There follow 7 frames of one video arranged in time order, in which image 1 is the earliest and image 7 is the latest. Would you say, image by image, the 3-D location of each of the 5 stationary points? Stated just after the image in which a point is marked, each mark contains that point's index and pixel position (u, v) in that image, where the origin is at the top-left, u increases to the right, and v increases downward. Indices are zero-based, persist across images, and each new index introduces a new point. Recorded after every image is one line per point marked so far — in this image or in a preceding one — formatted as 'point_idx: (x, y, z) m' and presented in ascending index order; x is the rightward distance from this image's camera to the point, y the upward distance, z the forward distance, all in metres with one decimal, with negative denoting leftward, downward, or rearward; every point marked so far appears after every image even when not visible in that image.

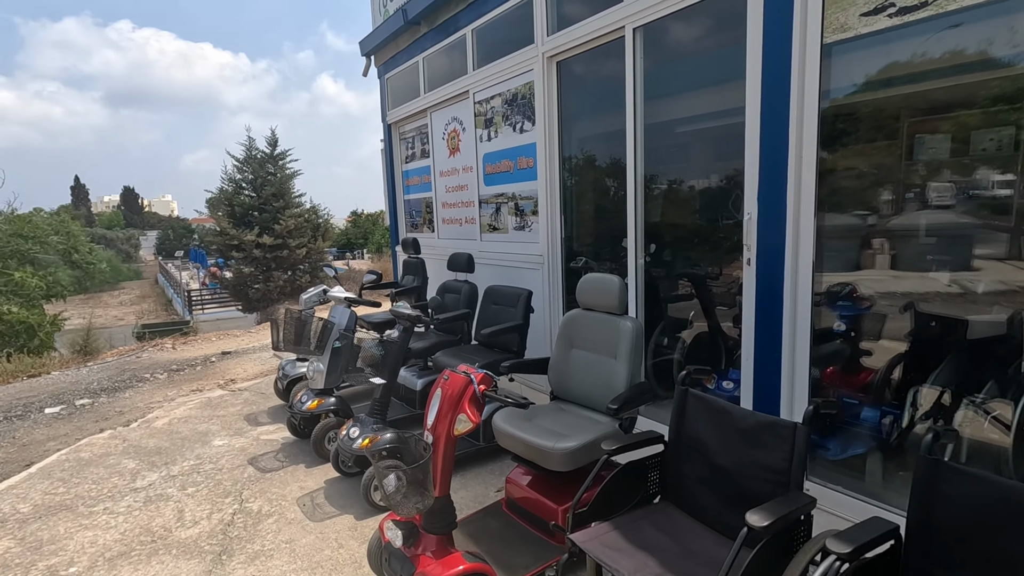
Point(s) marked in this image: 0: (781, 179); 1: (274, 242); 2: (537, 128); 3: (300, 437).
0: (+1.2, +0.5, +2.5) m
1: (-4.5, +0.9, +10.1) m
2: (+0.2, +1.2, +3.9) m
3: (-1.4, -1.0, +3.6) m
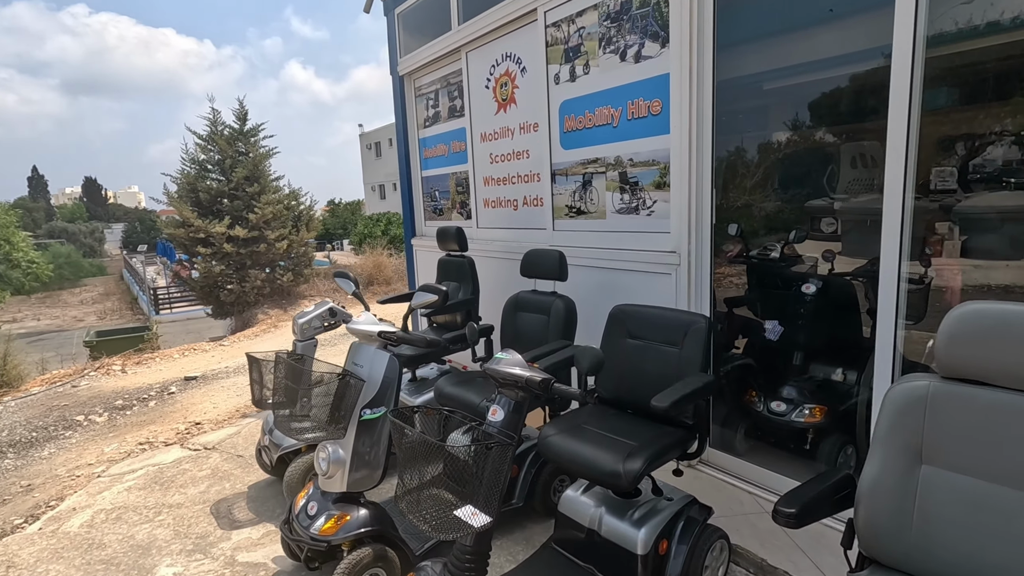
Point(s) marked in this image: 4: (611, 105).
0: (+1.8, +0.4, +1.1) m
1: (-4.2, +0.9, +8.5) m
2: (+0.7, +1.1, +2.5) m
3: (-0.8, -1.1, +2.1) m
4: (+0.5, +1.0, +2.8) m
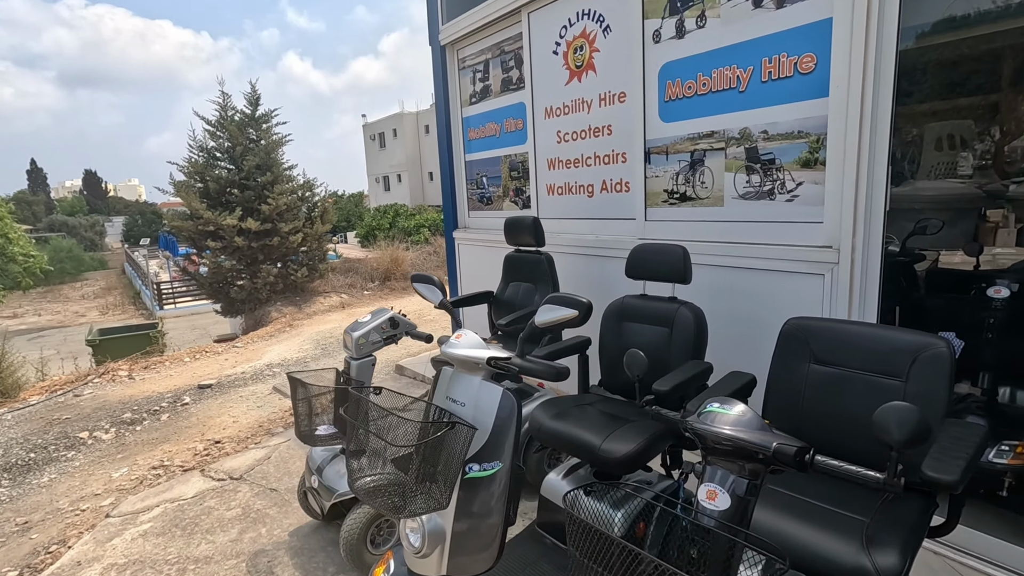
0: (+2.3, +0.4, +0.5) m
1: (-3.8, +0.9, +8.0) m
2: (+1.2, +1.1, +1.9) m
3: (-0.4, -1.1, +1.6) m
4: (+0.9, +0.9, +2.2) m
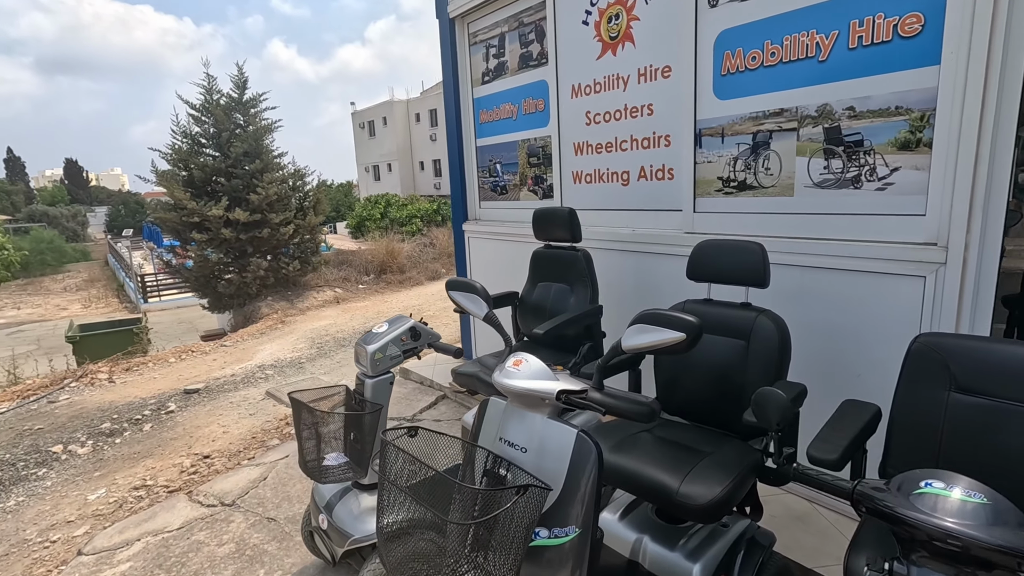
0: (+2.5, +0.3, +0.2) m
1: (-3.7, +1.0, +7.6) m
2: (+1.3, +1.1, +1.6) m
3: (-0.2, -1.2, +1.3) m
4: (+1.1, +0.9, +1.9) m
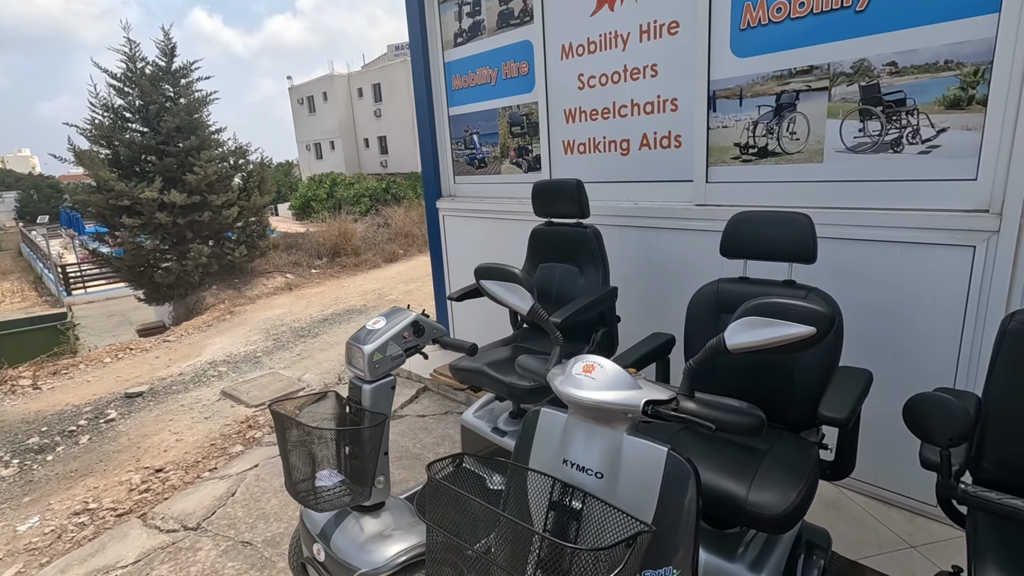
0: (+2.6, +0.4, +0.2) m
1: (-4.2, +1.1, +6.9) m
2: (+1.3, +1.1, +1.4) m
3: (-0.1, -1.1, +1.1) m
4: (+1.1, +1.0, +1.7) m
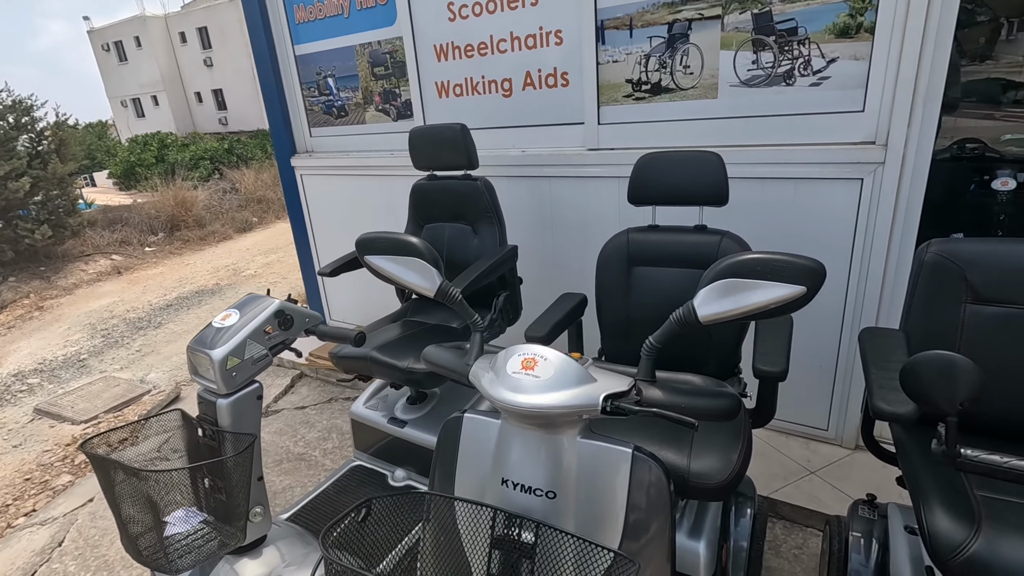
0: (+2.6, +0.6, +0.5) m
1: (-5.7, +1.2, +5.4) m
2: (+1.0, +1.3, +1.3) m
3: (-0.2, -1.1, +0.9) m
4: (+0.7, +1.2, +1.6) m
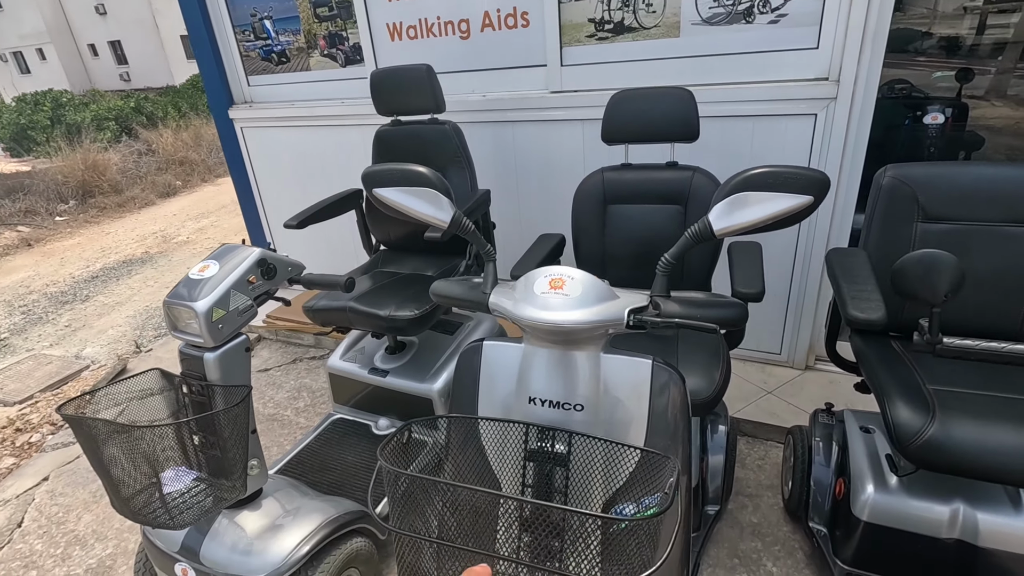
0: (+2.6, +0.9, +0.8) m
1: (-6.2, +1.3, +4.7) m
2: (+0.9, +1.5, +1.4) m
3: (-0.1, -1.0, +1.0) m
4: (+0.6, +1.4, +1.6) m
